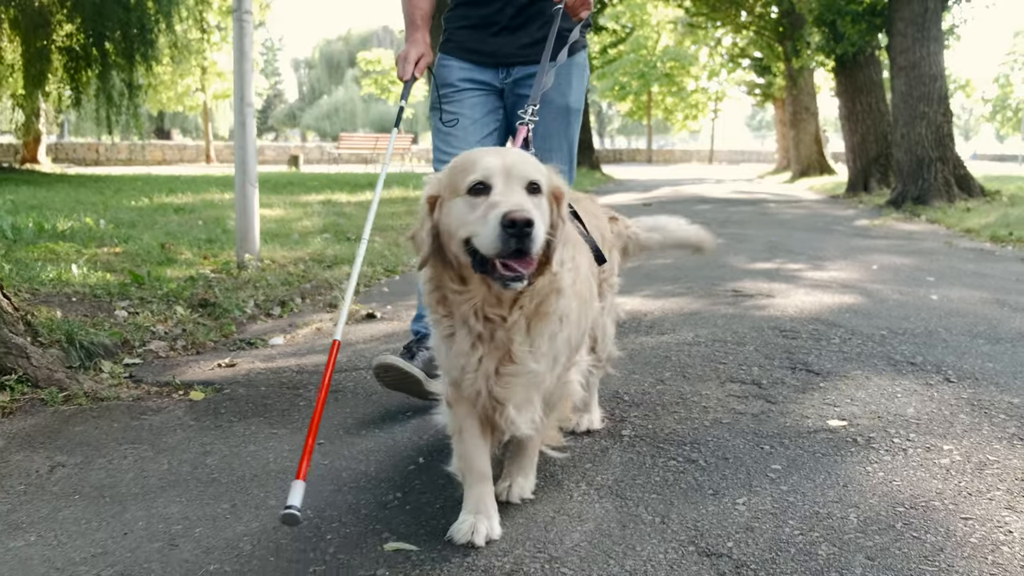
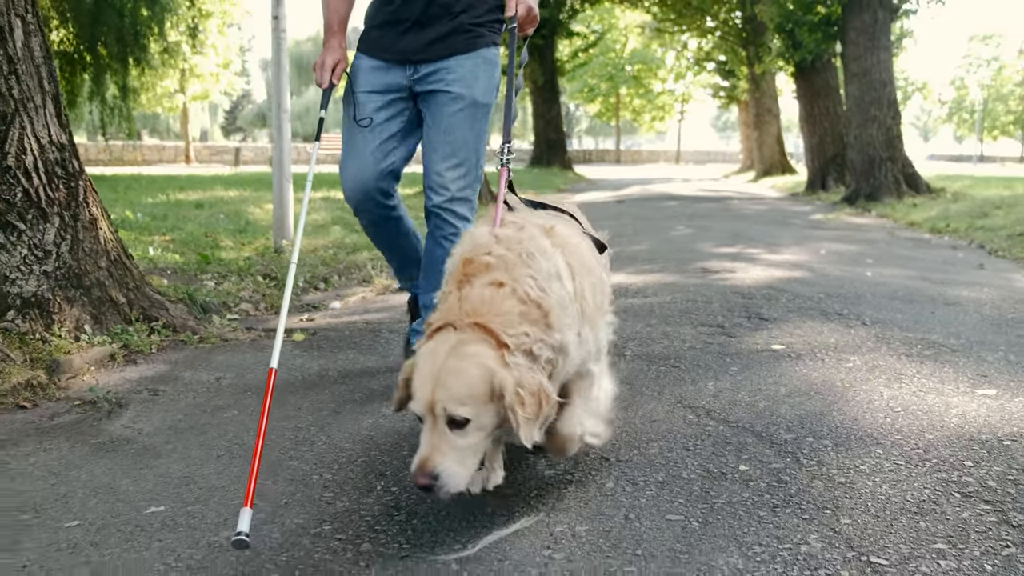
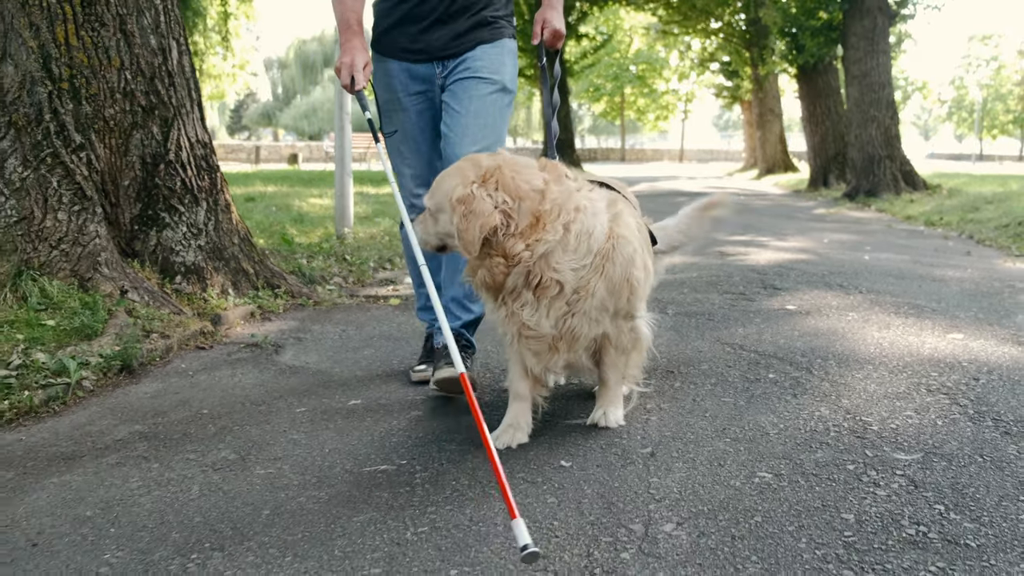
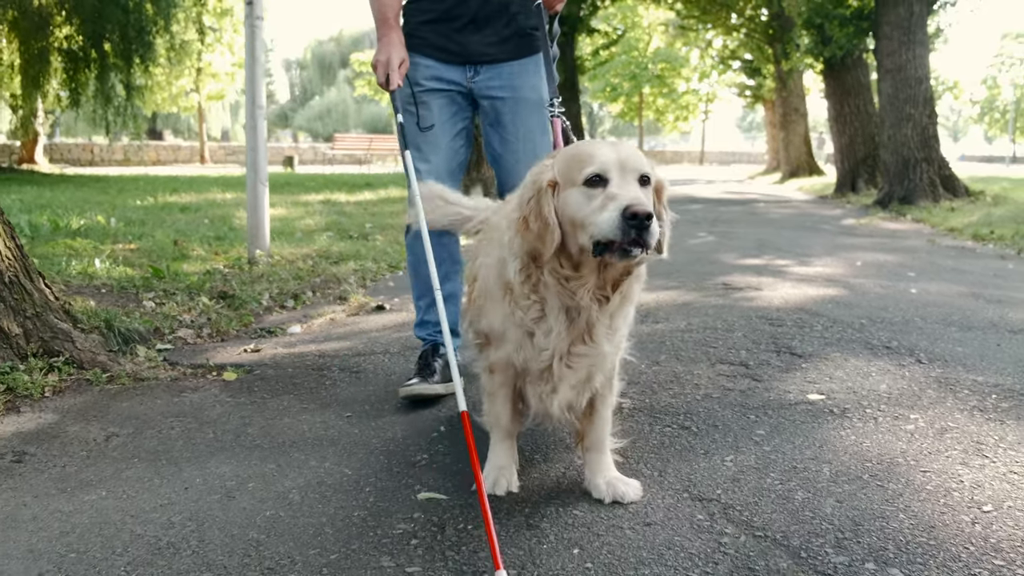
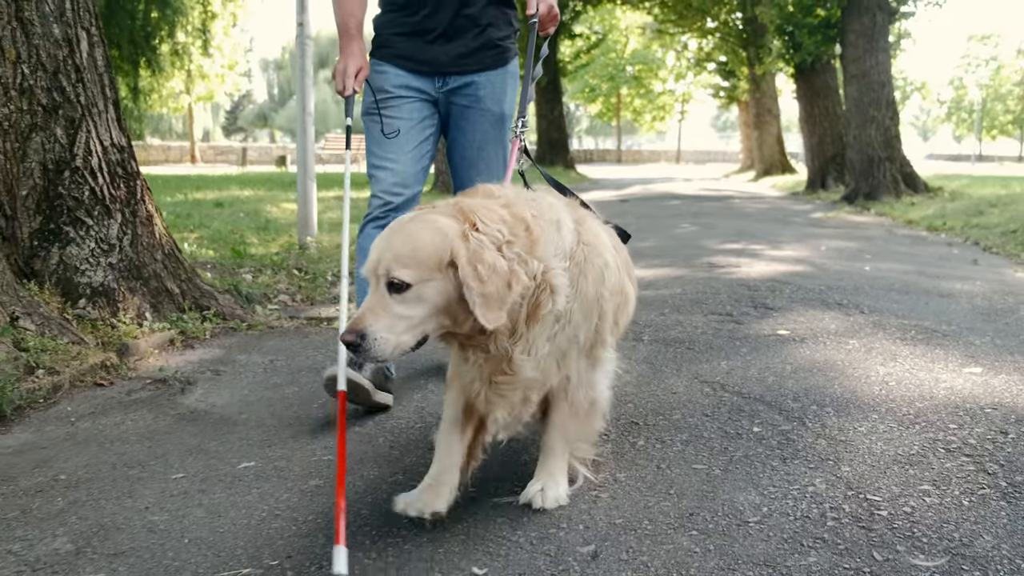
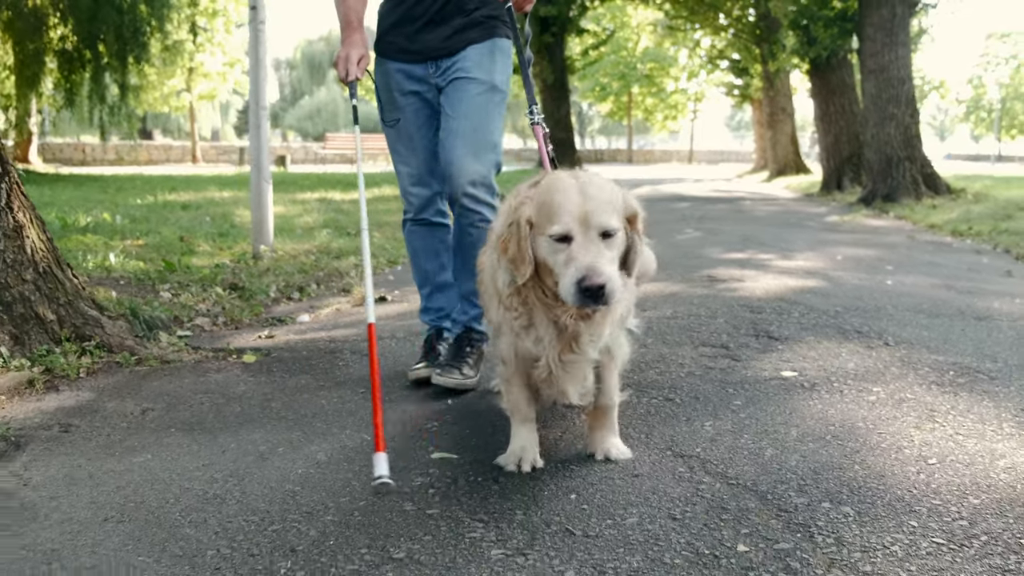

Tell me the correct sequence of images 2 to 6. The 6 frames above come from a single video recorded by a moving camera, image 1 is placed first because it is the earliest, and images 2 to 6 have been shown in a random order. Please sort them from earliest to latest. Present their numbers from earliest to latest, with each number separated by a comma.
4, 6, 2, 5, 3
